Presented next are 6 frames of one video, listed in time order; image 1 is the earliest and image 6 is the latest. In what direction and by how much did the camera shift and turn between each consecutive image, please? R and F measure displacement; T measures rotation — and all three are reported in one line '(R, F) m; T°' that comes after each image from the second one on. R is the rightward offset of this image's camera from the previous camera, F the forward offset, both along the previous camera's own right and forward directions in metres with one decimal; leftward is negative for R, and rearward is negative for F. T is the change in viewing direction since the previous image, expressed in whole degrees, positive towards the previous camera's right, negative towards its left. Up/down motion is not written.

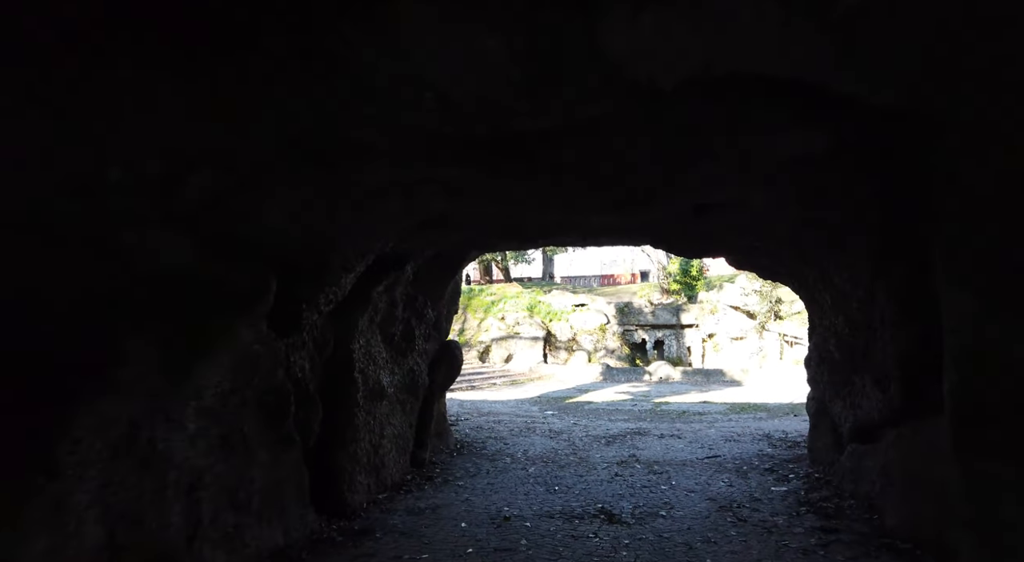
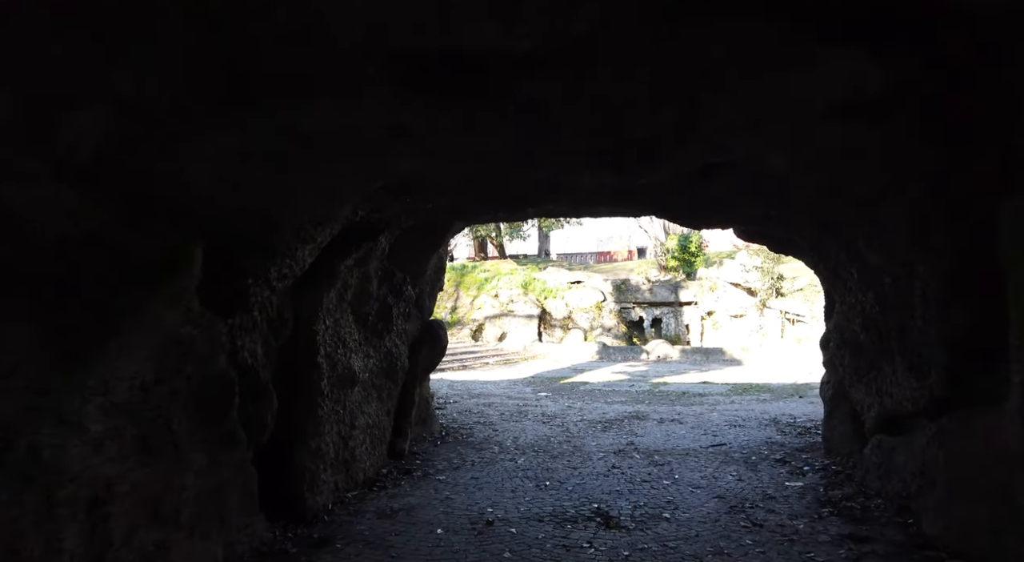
(+0.1, +0.6) m; 0°
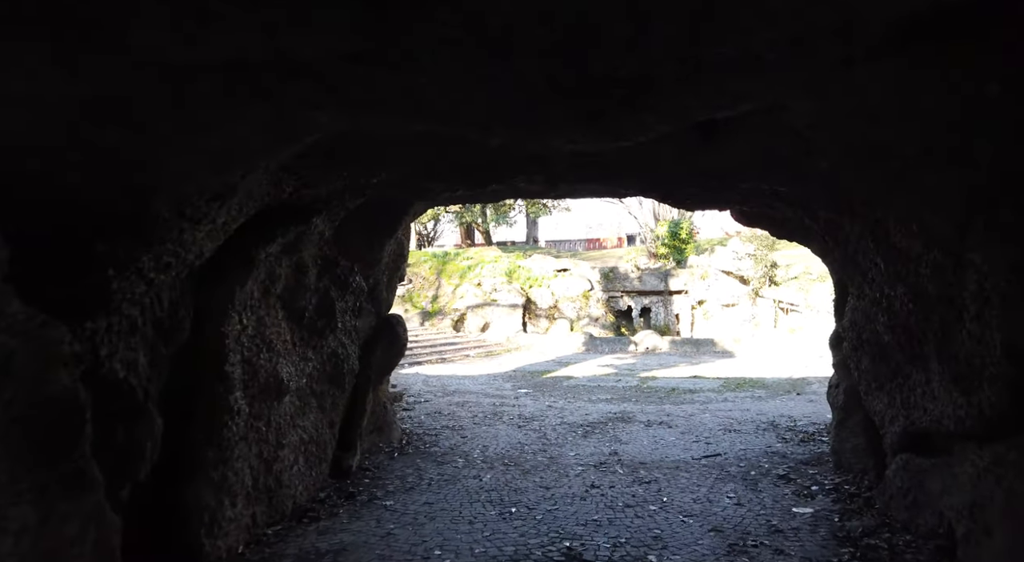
(+0.2, +0.8) m; +1°
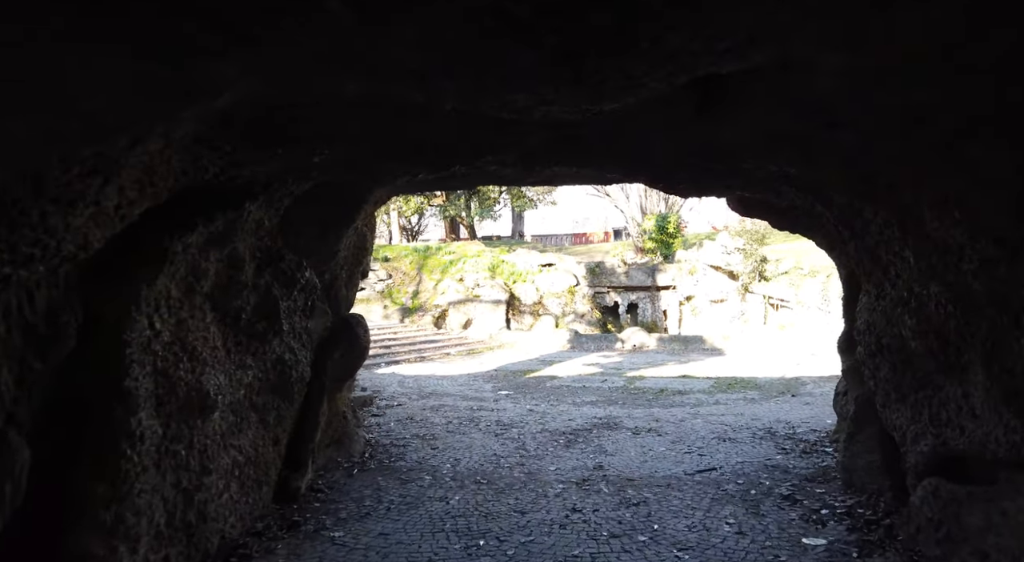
(+0.1, +0.6) m; +1°
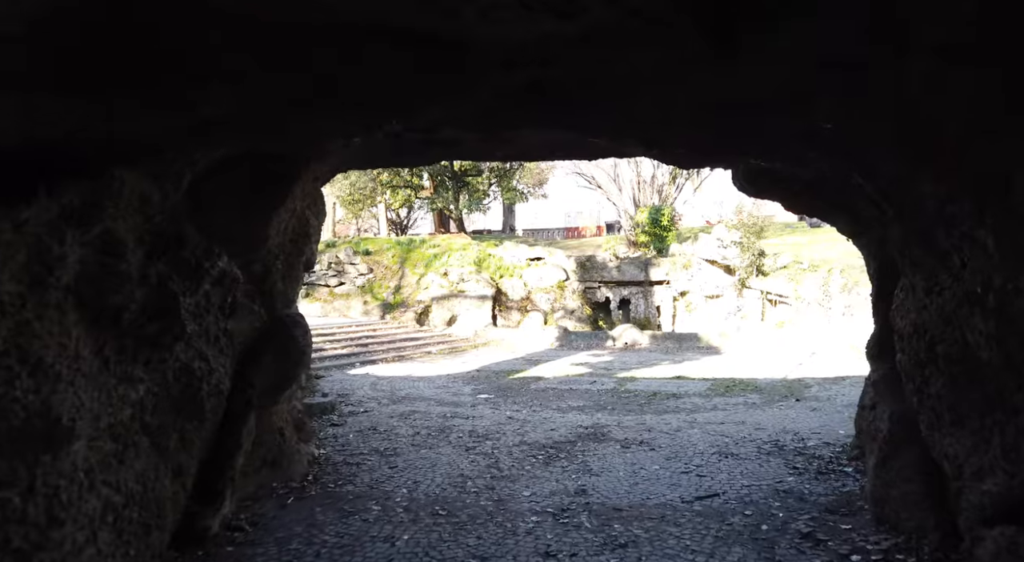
(+0.2, +0.8) m; +1°
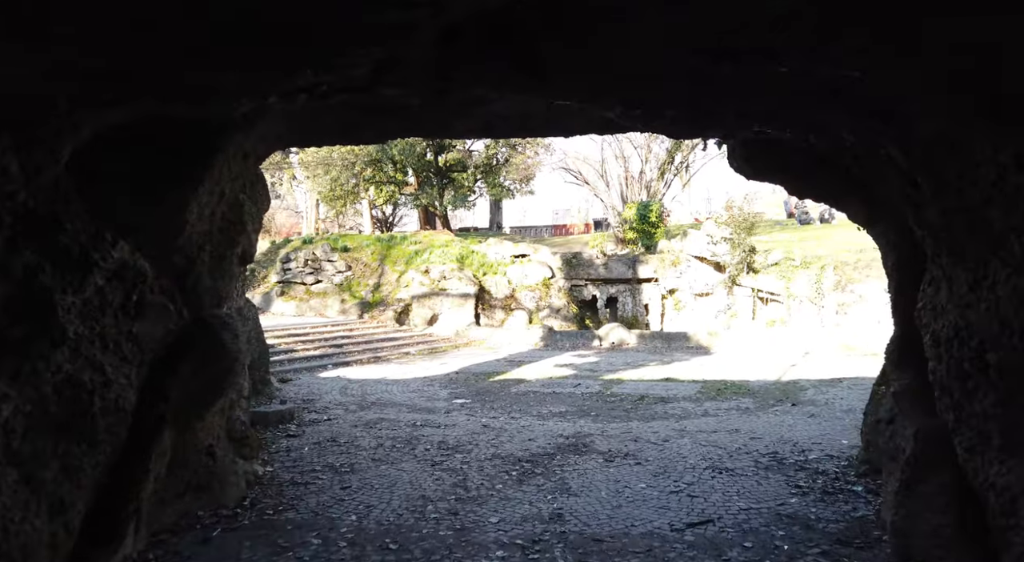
(+0.1, +0.6) m; +1°
